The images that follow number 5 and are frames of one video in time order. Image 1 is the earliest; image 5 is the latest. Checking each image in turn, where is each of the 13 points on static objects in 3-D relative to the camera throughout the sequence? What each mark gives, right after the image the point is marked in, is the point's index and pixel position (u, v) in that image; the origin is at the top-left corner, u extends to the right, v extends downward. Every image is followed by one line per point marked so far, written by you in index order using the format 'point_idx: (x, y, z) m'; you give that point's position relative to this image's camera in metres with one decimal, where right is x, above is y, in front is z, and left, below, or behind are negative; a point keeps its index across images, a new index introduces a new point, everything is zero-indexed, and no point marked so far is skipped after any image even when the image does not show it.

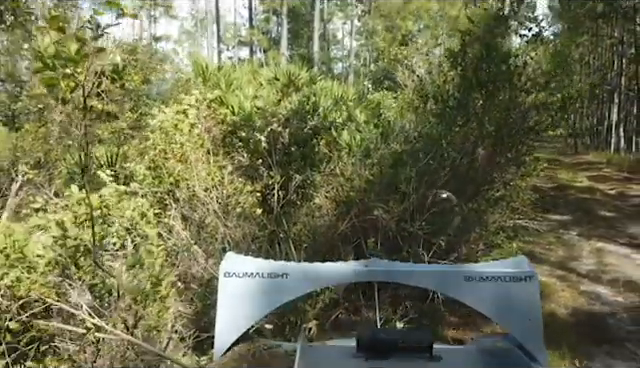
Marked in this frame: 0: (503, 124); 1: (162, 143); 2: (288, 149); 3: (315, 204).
0: (+2.3, +0.8, +6.2) m
1: (-1.7, +0.5, +5.0) m
2: (-0.4, +0.4, +5.7) m
3: (0.0, -0.2, +5.6) m
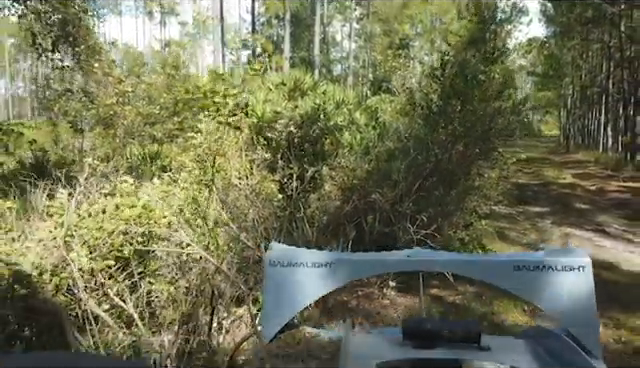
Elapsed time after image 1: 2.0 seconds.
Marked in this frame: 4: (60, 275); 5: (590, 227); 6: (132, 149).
0: (+2.4, +0.9, +7.5) m
1: (-1.6, +0.6, +6.4) m
2: (-0.3, +0.6, +7.1) m
3: (+0.1, -0.1, +7.0) m
4: (-2.2, -0.8, +3.9) m
5: (+5.9, -1.0, +10.3) m
6: (-2.8, +0.6, +7.0) m
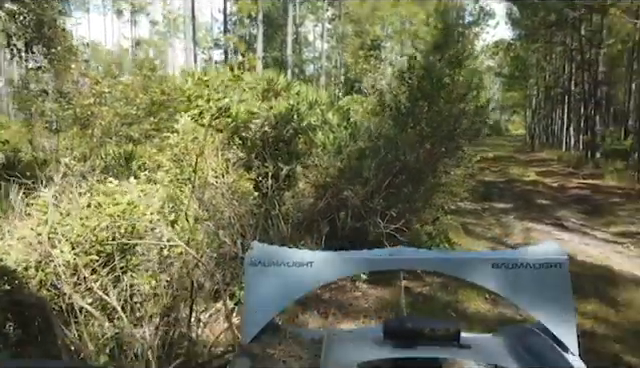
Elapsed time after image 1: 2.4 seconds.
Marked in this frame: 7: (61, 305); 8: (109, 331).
0: (+2.0, +1.0, +7.9) m
1: (-1.9, +0.6, +6.6) m
2: (-0.7, +0.6, +7.3) m
3: (-0.3, -0.1, +7.2) m
4: (-2.4, -0.8, +4.1) m
5: (+5.4, -0.9, +10.9) m
6: (-3.2, +0.6, +7.1) m
7: (-2.3, -1.1, +4.1) m
8: (-1.8, -1.3, +4.0) m
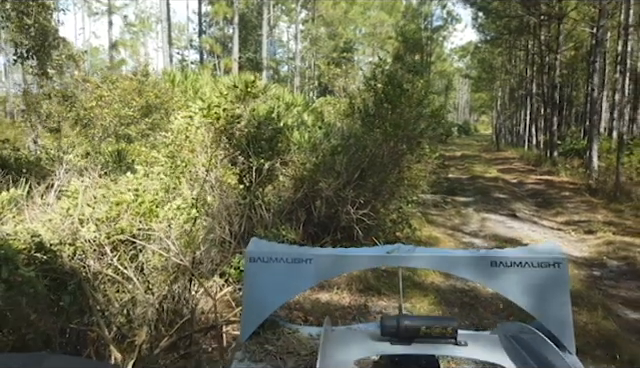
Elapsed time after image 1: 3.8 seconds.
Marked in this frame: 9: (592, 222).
0: (+1.6, +1.1, +9.0) m
1: (-2.3, +0.7, +7.4) m
2: (-1.1, +0.7, +8.2) m
3: (-0.7, 0.0, +8.2) m
4: (-2.6, -0.7, +4.9) m
5: (+4.8, -0.7, +12.1) m
6: (-3.6, +0.7, +7.9) m
7: (-2.5, -1.0, +4.9) m
8: (-2.0, -1.2, +4.9) m
9: (+6.7, -0.9, +11.6) m
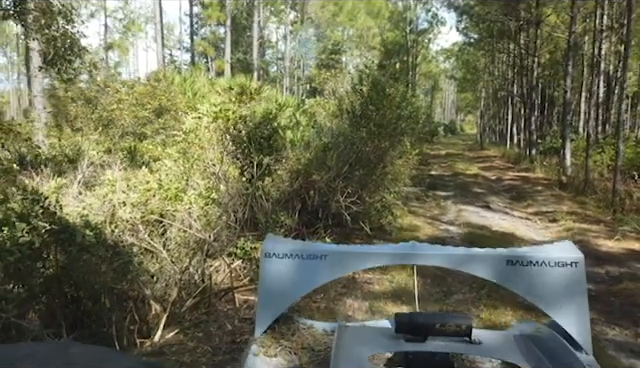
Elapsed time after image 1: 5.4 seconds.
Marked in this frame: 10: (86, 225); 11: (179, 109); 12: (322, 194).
0: (+1.4, +1.3, +10.1) m
1: (-2.4, +0.8, +8.5) m
2: (-1.2, +0.9, +9.3) m
3: (-0.8, +0.2, +9.3) m
4: (-2.7, -0.5, +5.9) m
5: (+4.5, -0.6, +13.3) m
6: (-3.7, +0.8, +8.9) m
7: (-2.5, -0.8, +6.0) m
8: (-2.1, -1.0, +6.0) m
9: (+6.5, -0.8, +12.9) m
10: (-2.8, -0.5, +5.6) m
11: (-2.9, +1.5, +9.6) m
12: (0.0, -0.2, +9.6) m
